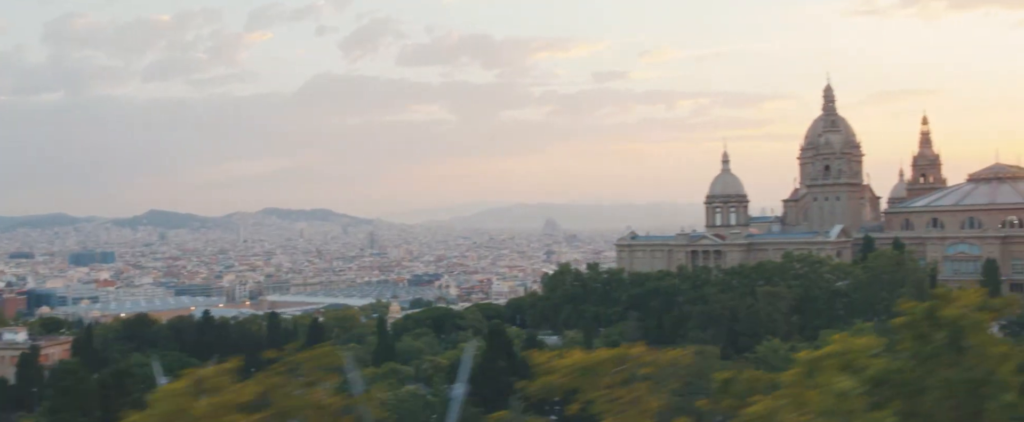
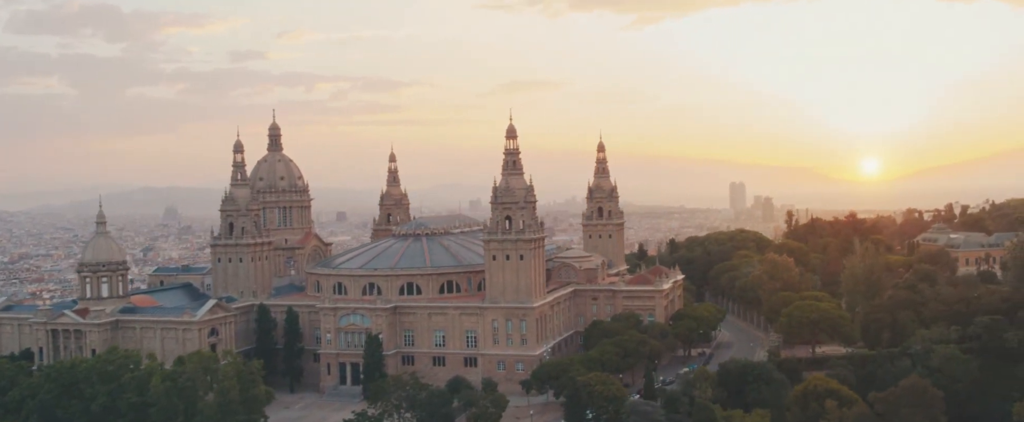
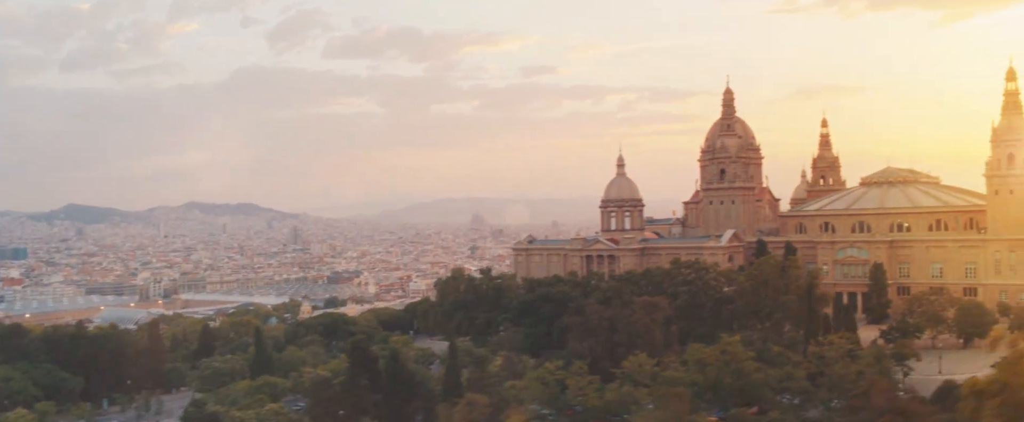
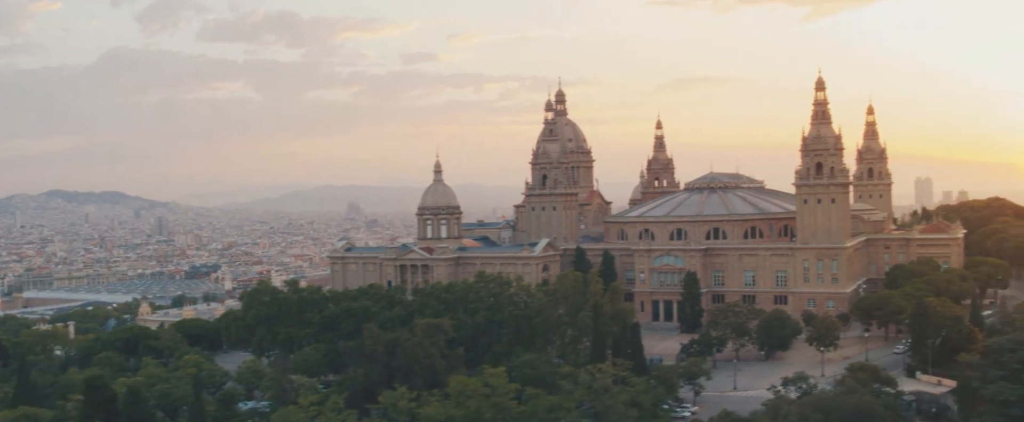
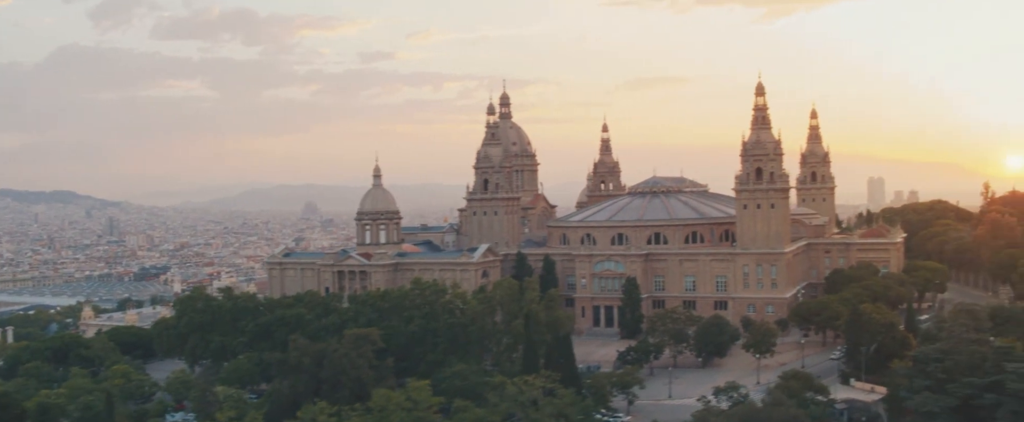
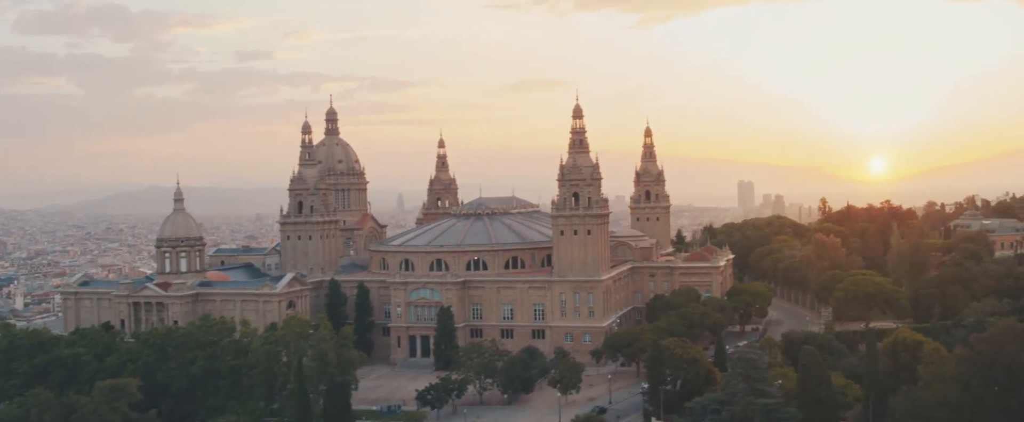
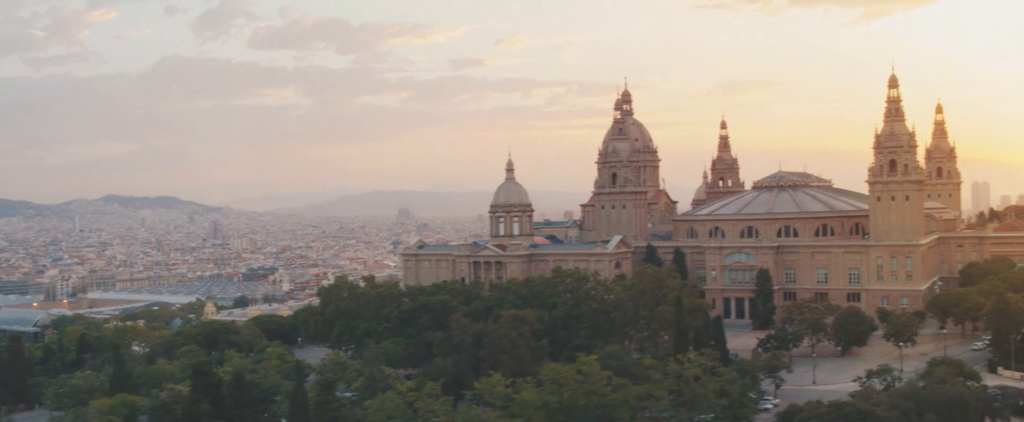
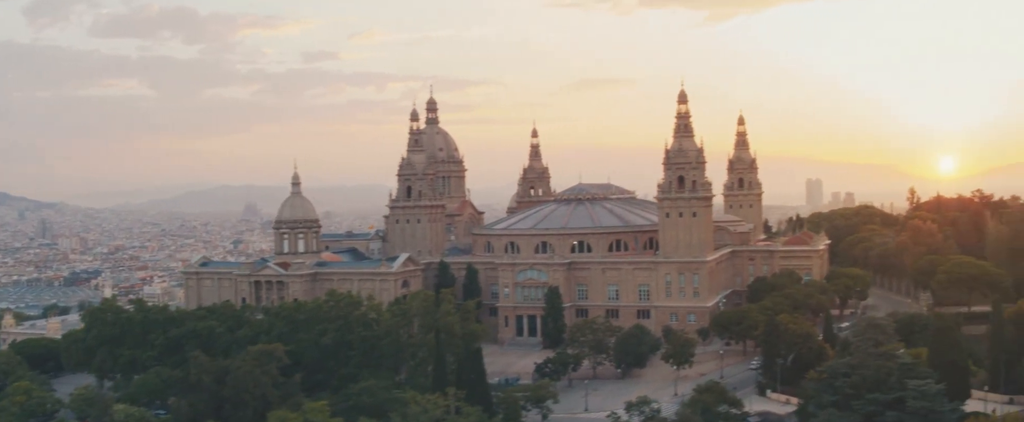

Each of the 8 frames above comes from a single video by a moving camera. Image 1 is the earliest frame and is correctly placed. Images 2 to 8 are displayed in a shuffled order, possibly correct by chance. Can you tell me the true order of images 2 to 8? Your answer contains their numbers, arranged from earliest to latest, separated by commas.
3, 7, 4, 5, 8, 6, 2
